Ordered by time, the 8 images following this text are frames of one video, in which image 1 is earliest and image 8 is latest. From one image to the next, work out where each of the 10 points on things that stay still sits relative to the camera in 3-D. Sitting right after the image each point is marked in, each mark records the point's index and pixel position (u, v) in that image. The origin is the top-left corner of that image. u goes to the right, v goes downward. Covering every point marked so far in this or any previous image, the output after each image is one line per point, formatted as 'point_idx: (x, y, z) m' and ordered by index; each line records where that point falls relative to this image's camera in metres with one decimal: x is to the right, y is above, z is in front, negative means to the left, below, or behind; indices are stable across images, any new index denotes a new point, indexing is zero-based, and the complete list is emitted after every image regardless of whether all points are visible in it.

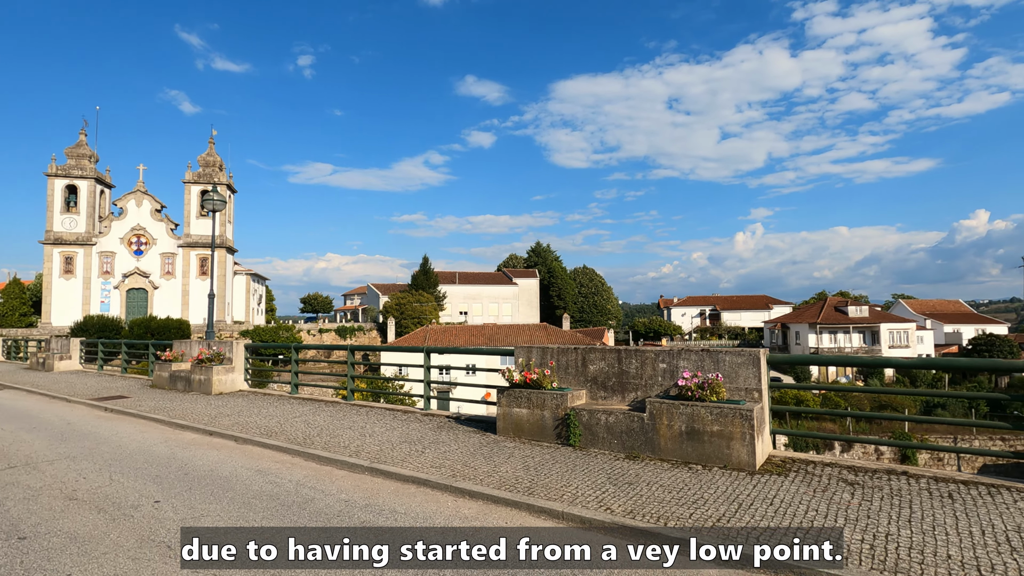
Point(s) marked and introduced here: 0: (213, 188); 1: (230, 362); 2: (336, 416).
0: (-6.5, +2.2, +11.7) m
1: (-5.5, -1.5, +10.6) m
2: (-2.4, -1.8, +7.5) m
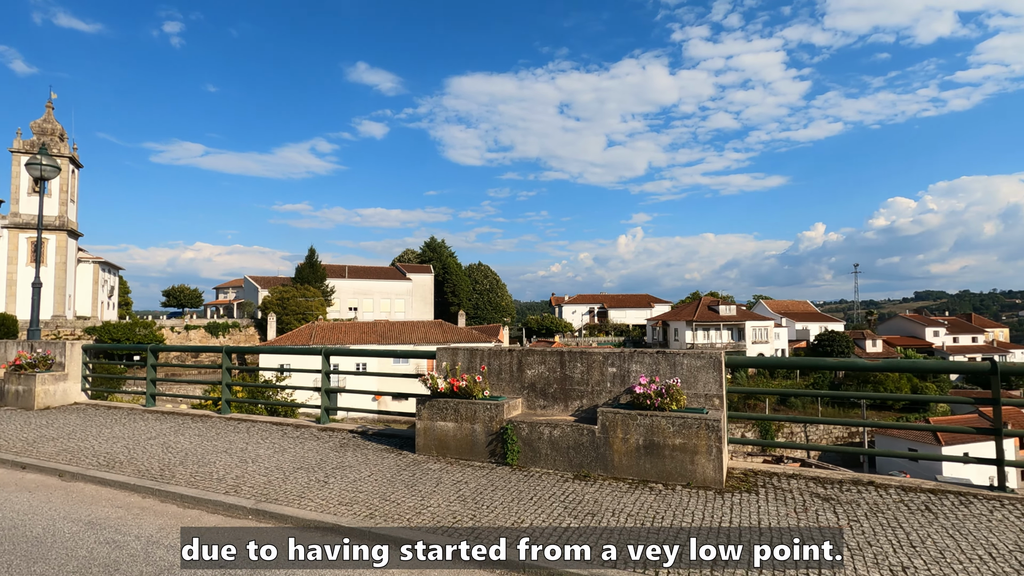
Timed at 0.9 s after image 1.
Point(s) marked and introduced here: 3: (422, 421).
0: (-8.2, +2.5, +9.4) m
1: (-7.1, -1.3, +8.4) m
2: (-3.4, -1.7, +6.0) m
3: (-0.9, -1.3, +5.1) m
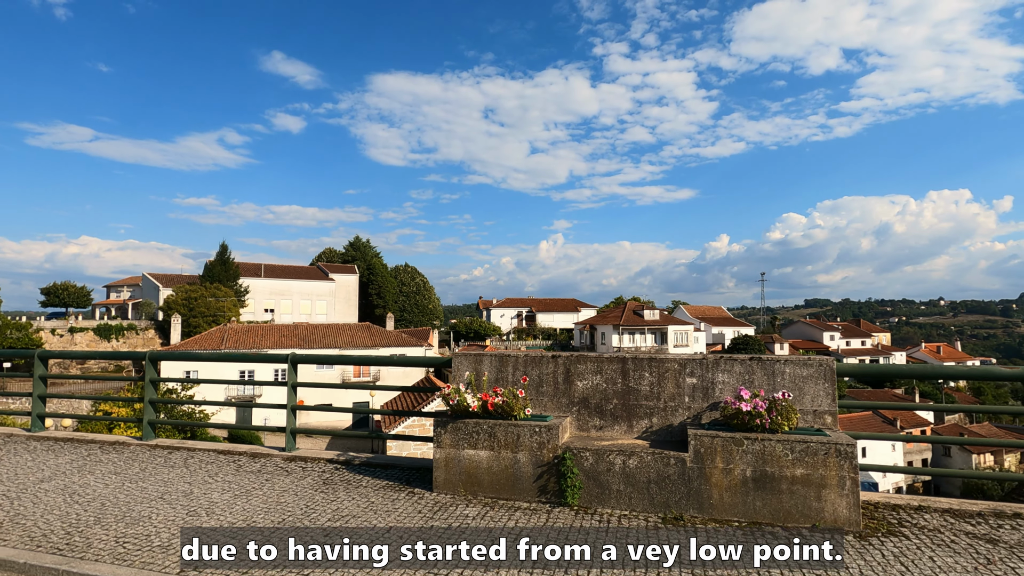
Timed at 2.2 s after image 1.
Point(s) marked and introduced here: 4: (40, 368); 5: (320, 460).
0: (-8.4, +2.6, +7.1) m
1: (-7.1, -1.1, +6.3) m
2: (-3.2, -1.5, +4.5) m
3: (-0.5, -1.2, +3.9) m
4: (-5.4, -0.9, +6.1) m
5: (-1.7, -1.5, +4.8) m
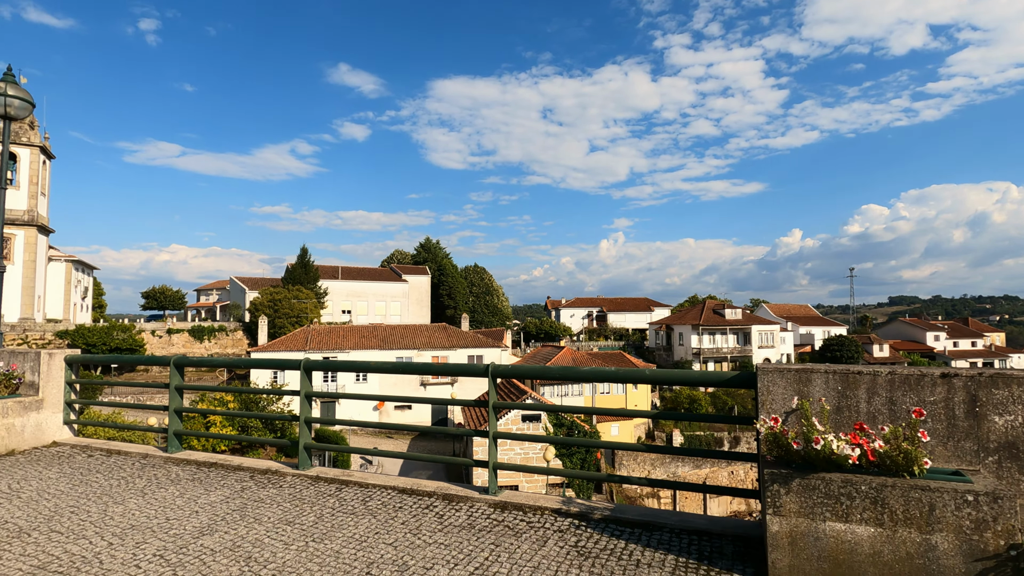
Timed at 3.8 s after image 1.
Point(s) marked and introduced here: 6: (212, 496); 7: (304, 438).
0: (-6.2, +2.6, +6.6) m
1: (-5.0, -1.1, +5.7) m
2: (-1.3, -1.5, +3.4) m
3: (+1.3, -1.1, +2.5) m
4: (-3.3, -0.9, +5.3) m
5: (+0.2, -1.5, +3.5) m
6: (-2.2, -1.5, +3.9) m
7: (-1.7, -1.3, +4.5) m
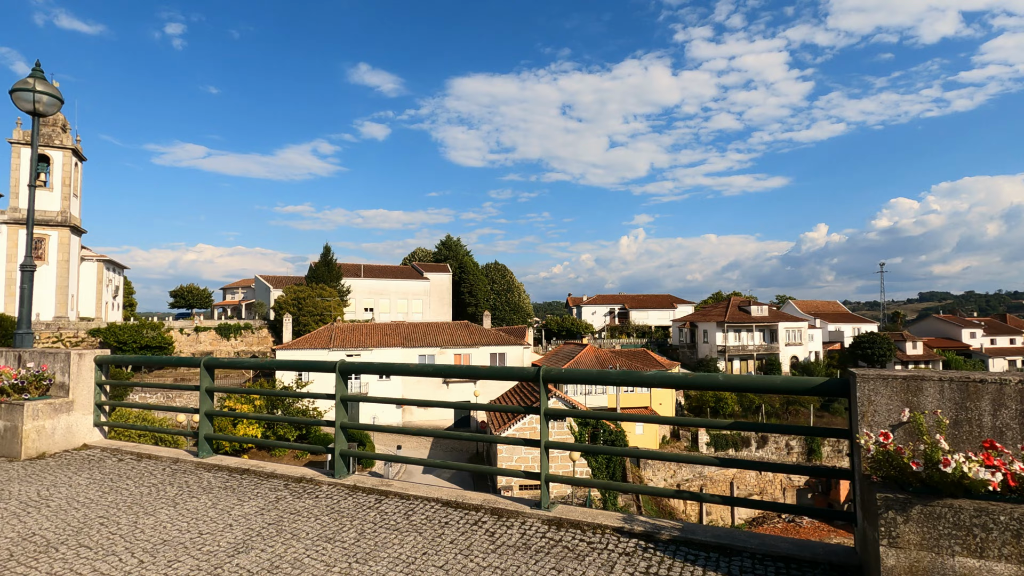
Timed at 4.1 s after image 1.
0: (-5.7, +2.6, +6.5) m
1: (-4.6, -1.1, +5.5) m
2: (-0.9, -1.5, +3.1) m
3: (+1.6, -1.1, +2.2) m
4: (-2.9, -0.9, +5.1) m
5: (+0.5, -1.4, +3.2) m
6: (-1.8, -1.5, +3.7) m
7: (-1.4, -1.2, +4.3) m
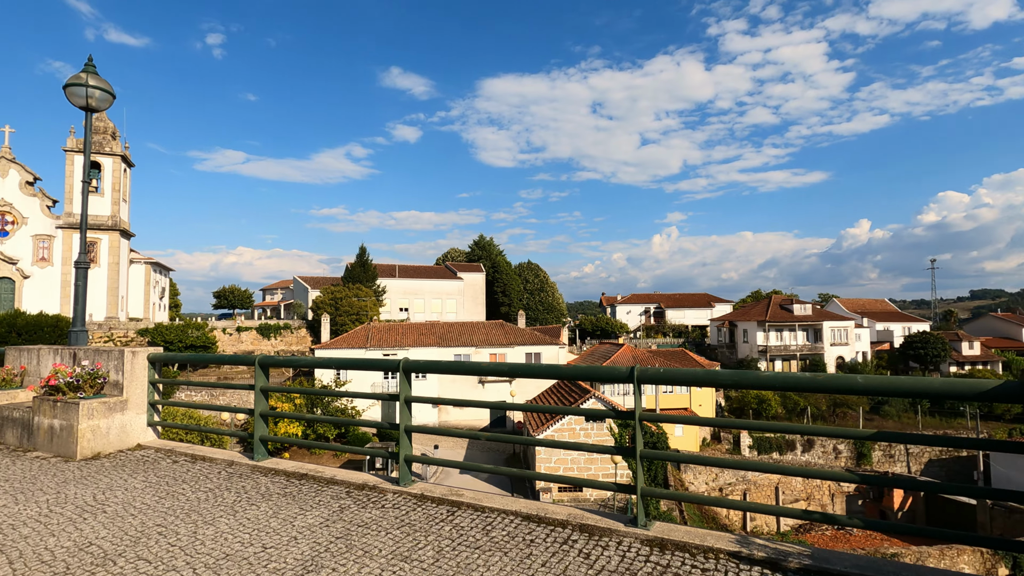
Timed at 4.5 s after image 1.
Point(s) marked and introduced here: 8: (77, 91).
0: (-5.1, +2.7, +6.4) m
1: (-3.9, -1.1, +5.4) m
2: (-0.4, -1.4, +2.8) m
3: (+2.1, -1.0, +1.7) m
4: (-2.3, -0.8, +4.9) m
5: (+1.1, -1.4, +2.8) m
6: (-1.3, -1.5, +3.4) m
7: (-0.8, -1.2, +4.0) m
8: (-5.0, +2.3, +6.2) m
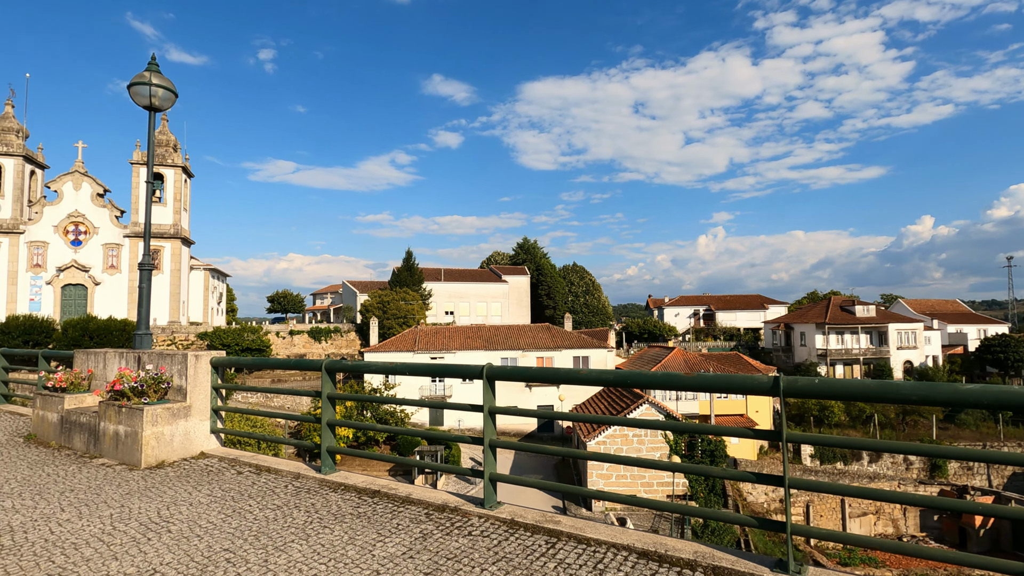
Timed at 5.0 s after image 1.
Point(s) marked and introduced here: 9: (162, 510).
0: (-4.2, +2.6, +6.3) m
1: (-3.2, -1.1, +5.2) m
2: (+0.1, -1.4, +2.3) m
3: (+2.5, -1.0, +1.0) m
4: (-1.6, -0.8, +4.5) m
5: (+1.6, -1.3, +2.2) m
6: (-0.7, -1.4, +3.0) m
7: (-0.1, -1.2, +3.5) m
8: (-4.2, +2.3, +6.1) m
9: (-2.4, -1.5, +3.6) m
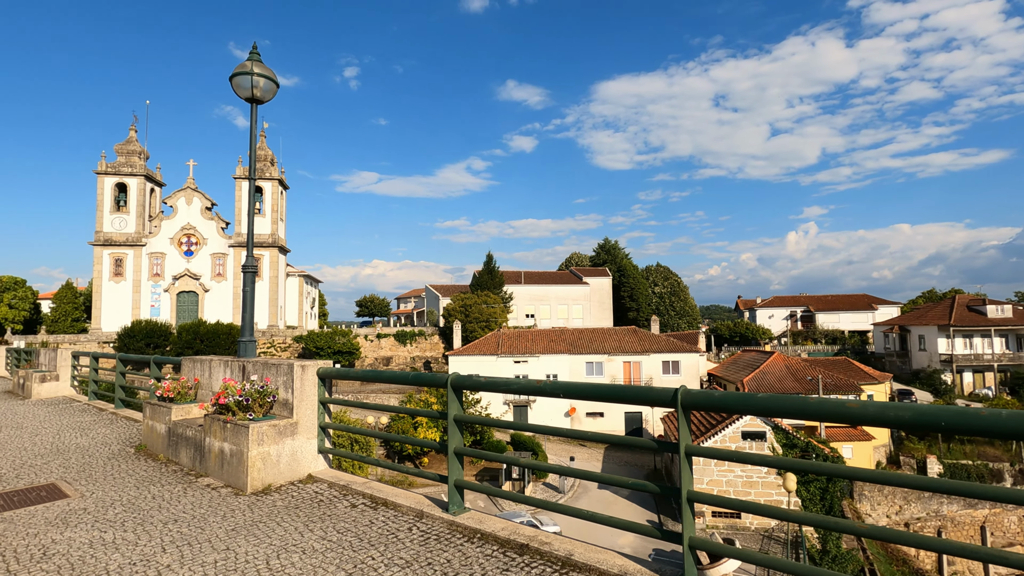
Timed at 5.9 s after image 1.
0: (-2.9, +2.6, +5.9) m
1: (-1.9, -1.1, +4.7) m
2: (+0.9, -1.4, +1.3) m
3: (+3.1, -0.9, -0.3) m
4: (-0.4, -0.8, +3.8) m
5: (+2.4, -1.3, +1.0) m
6: (+0.2, -1.4, +2.1) m
7: (+0.8, -1.1, +2.6) m
8: (-2.9, +2.2, +5.7) m
9: (-1.4, -1.5, +3.0) m
